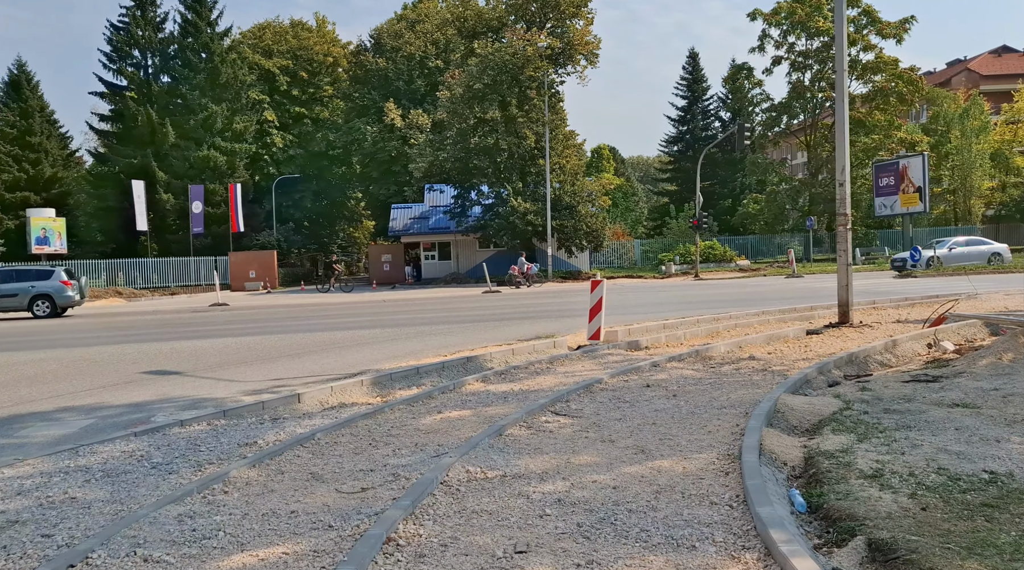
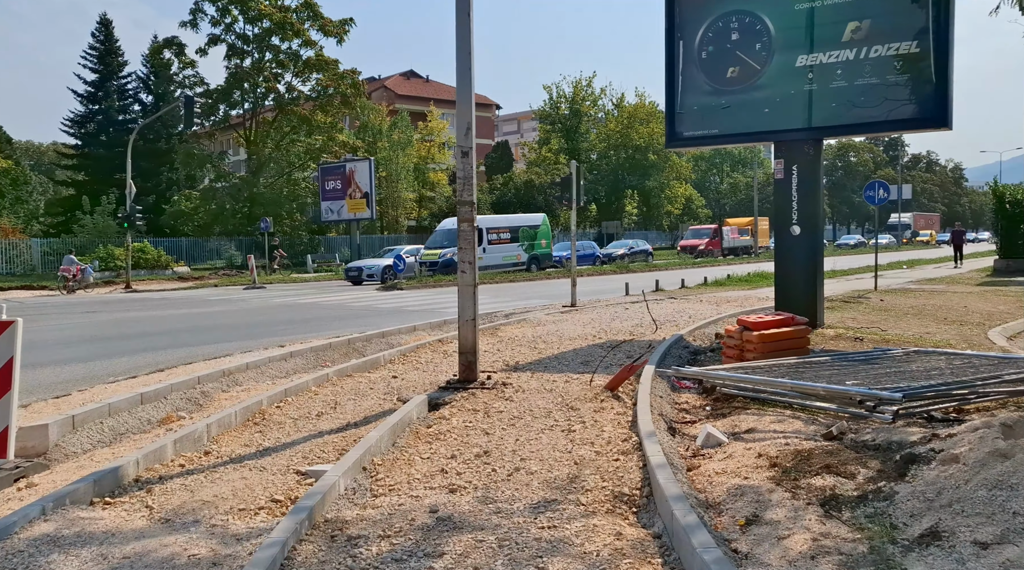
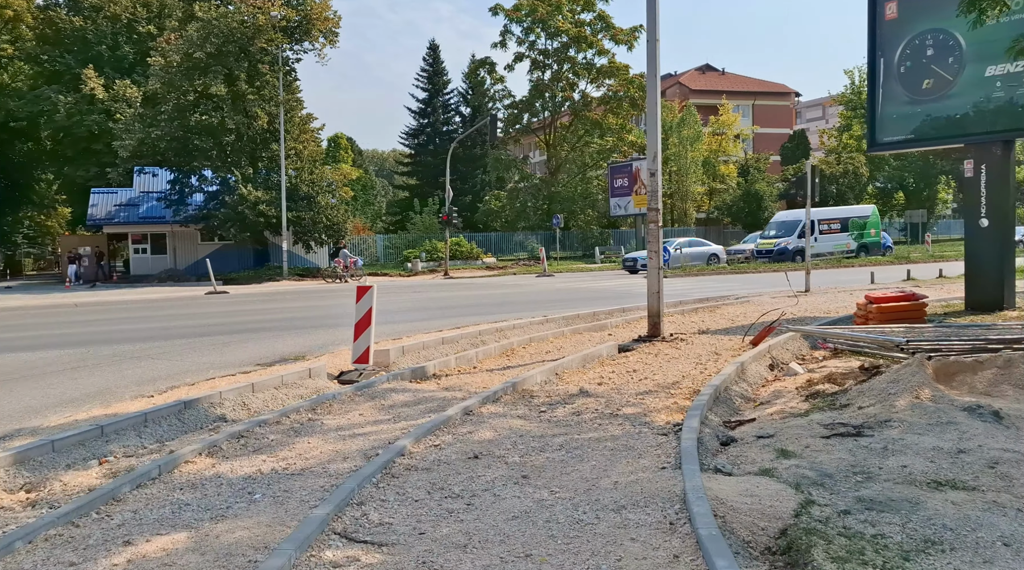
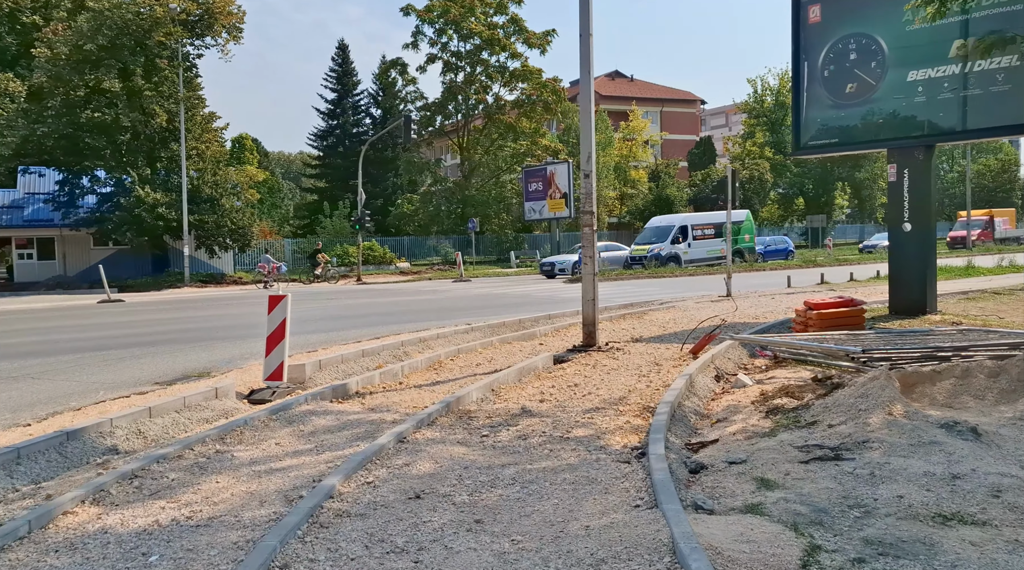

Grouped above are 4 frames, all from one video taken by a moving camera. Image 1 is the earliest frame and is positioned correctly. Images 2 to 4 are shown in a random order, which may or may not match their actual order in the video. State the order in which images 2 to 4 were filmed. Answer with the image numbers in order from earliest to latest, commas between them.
3, 4, 2
